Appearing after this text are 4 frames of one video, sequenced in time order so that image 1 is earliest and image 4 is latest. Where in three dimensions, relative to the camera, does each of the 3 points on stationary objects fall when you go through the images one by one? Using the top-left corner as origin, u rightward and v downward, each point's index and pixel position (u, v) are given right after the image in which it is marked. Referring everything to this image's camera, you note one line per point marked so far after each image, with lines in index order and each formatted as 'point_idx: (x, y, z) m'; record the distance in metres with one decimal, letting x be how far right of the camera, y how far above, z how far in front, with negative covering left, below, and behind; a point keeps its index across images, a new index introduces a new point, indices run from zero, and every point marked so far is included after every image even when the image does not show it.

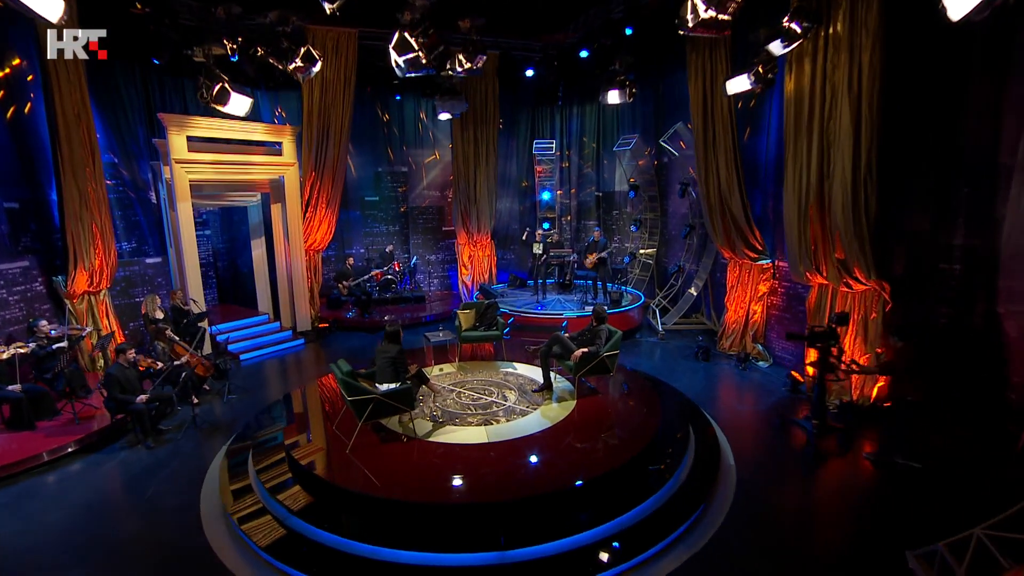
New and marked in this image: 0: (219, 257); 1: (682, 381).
0: (-4.8, +0.5, +9.5) m
1: (+2.0, -1.1, +7.0) m
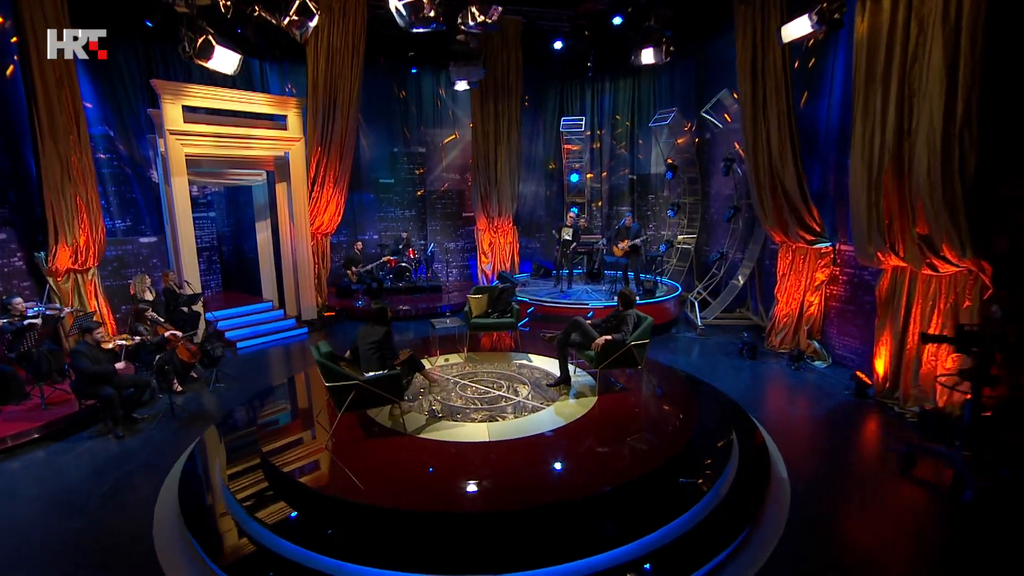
0: (-4.4, +0.7, +8.9) m
1: (+2.2, -1.0, +6.1) m
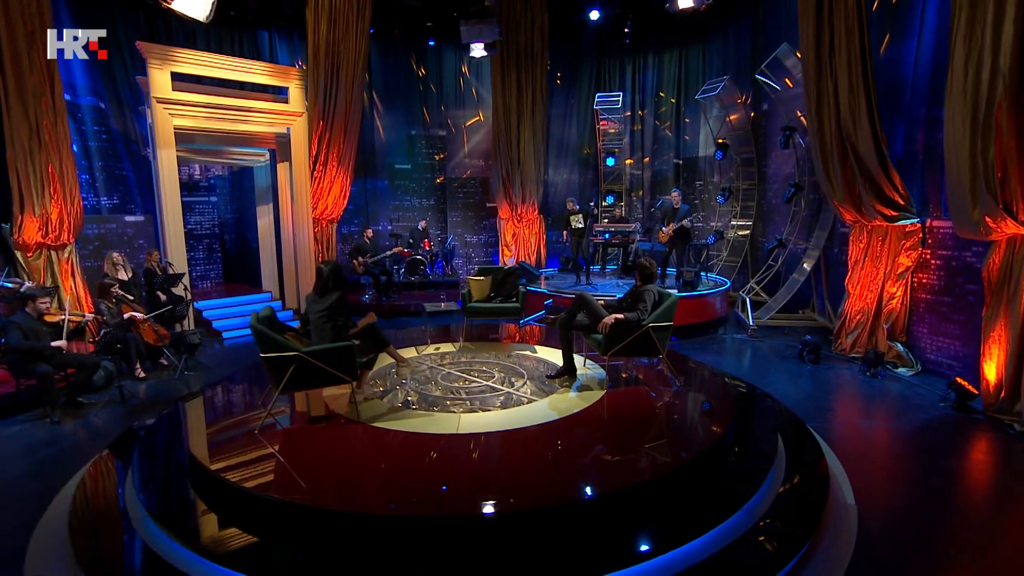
0: (-4.1, +0.9, +8.4) m
1: (+2.2, -0.8, +4.9) m
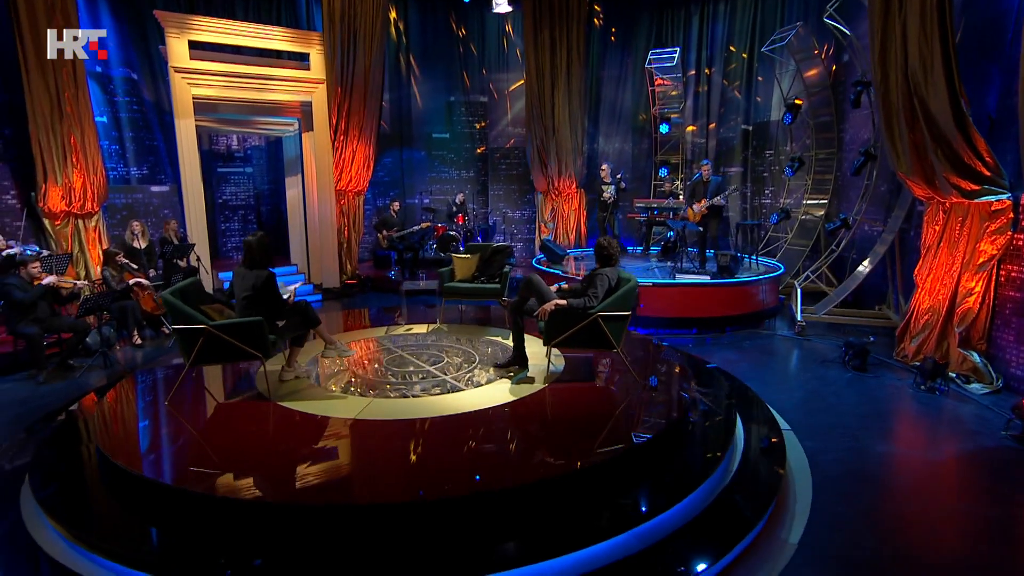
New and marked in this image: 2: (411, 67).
0: (-3.6, +1.3, +8.5) m
1: (+2.0, -0.8, +4.1) m
2: (-1.5, +3.2, +8.4) m
